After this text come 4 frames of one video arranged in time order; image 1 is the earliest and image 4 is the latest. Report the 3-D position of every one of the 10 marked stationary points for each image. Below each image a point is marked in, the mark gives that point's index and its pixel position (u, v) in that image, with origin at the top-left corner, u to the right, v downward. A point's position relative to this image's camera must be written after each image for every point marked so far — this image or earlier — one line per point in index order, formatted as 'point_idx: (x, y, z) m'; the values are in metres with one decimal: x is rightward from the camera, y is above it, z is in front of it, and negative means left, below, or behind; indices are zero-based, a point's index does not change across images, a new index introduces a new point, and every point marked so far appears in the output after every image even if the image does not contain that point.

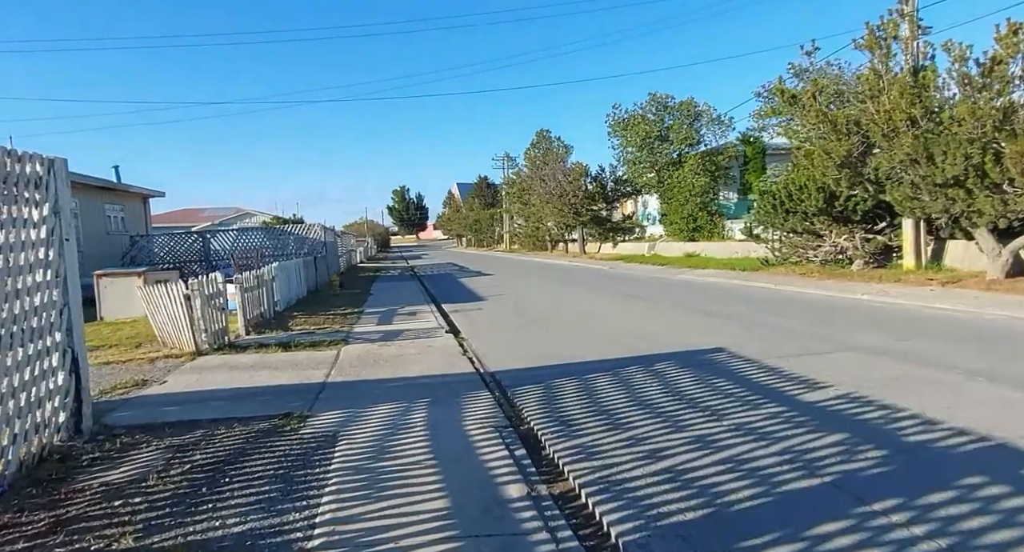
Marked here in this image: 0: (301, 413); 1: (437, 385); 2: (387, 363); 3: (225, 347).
0: (-2.0, -1.3, +5.6) m
1: (-0.8, -1.3, +6.7) m
2: (-1.7, -1.2, +8.0) m
3: (-4.4, -1.1, +9.0) m
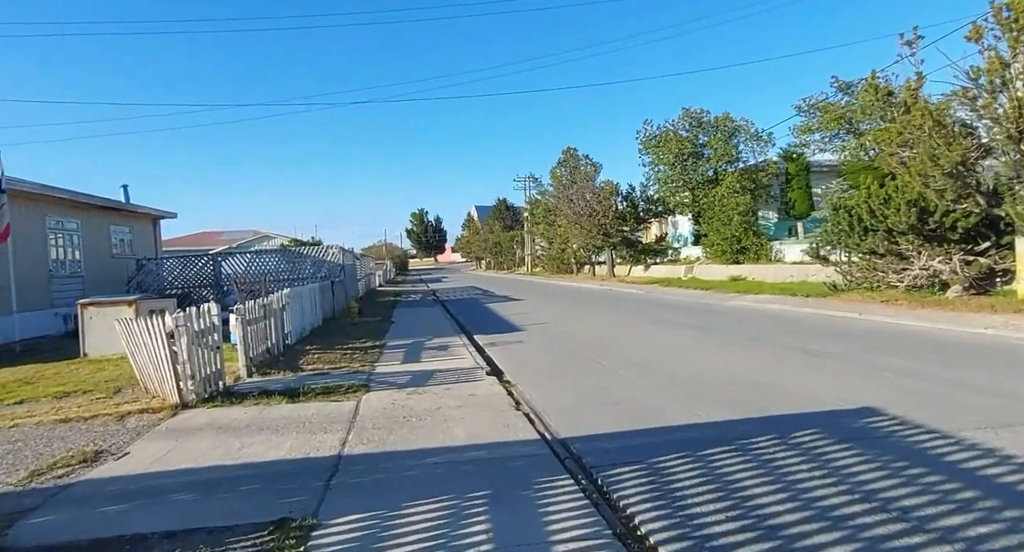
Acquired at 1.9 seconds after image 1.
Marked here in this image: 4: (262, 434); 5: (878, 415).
0: (-1.3, -1.6, +3.8) m
1: (-0.1, -1.6, +4.9) m
2: (-1.0, -1.6, +6.2) m
3: (-3.6, -1.5, +7.3) m
4: (-2.5, -1.6, +5.8) m
5: (+3.4, -1.3, +5.4) m
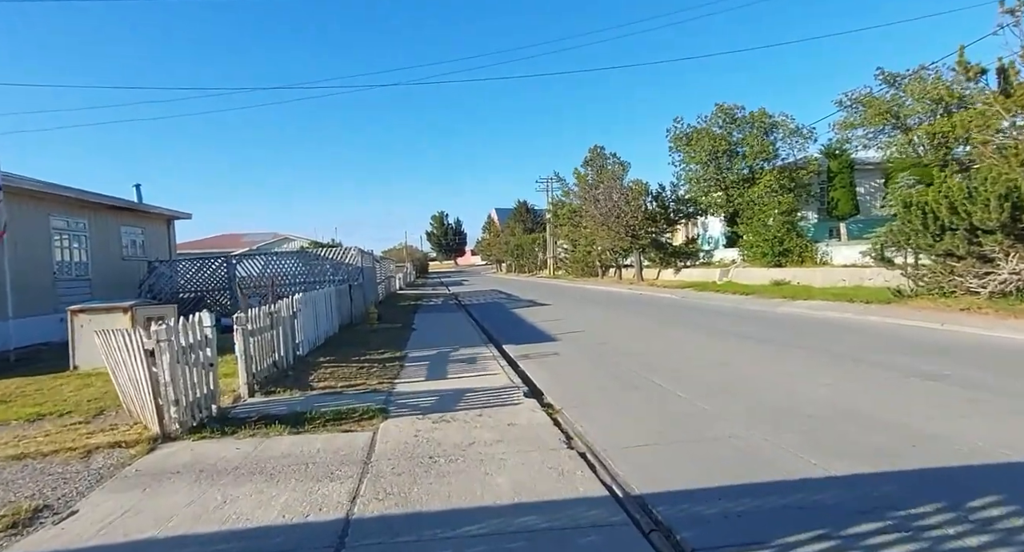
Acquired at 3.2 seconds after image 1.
0: (-1.0, -1.6, +2.5) m
1: (+0.3, -1.6, +3.6) m
2: (-0.5, -1.6, +4.9) m
3: (-3.1, -1.6, +6.1) m
4: (-2.0, -1.6, +4.6) m
5: (+3.8, -1.3, +4.0) m
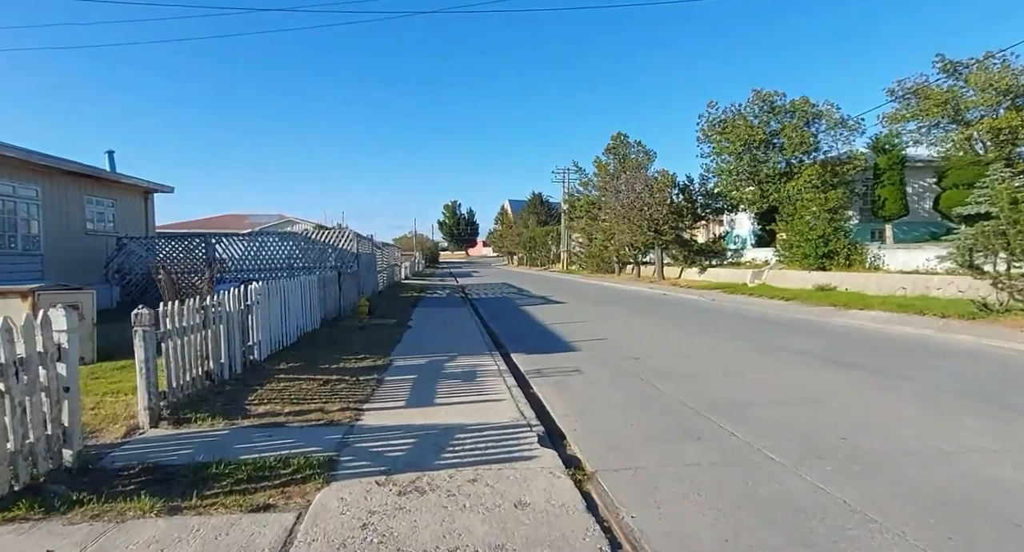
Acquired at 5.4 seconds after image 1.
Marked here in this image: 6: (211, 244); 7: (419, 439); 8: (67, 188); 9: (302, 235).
0: (-1.0, -1.6, +0.2) m
1: (+0.3, -1.6, +1.3) m
2: (-0.5, -1.6, +2.6) m
3: (-3.1, -1.4, +3.8) m
4: (-2.0, -1.5, +2.3) m
5: (+3.8, -1.5, +1.6) m
6: (-9.0, +1.0, +17.6) m
7: (-0.9, -1.5, +5.4) m
8: (-12.0, +2.4, +15.9) m
9: (-6.9, +1.4, +19.2) m
